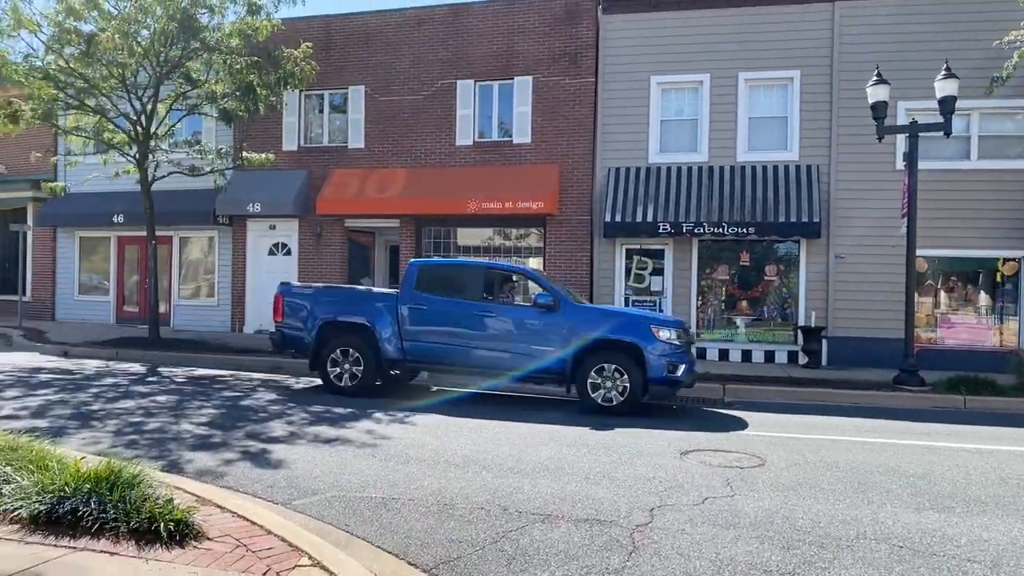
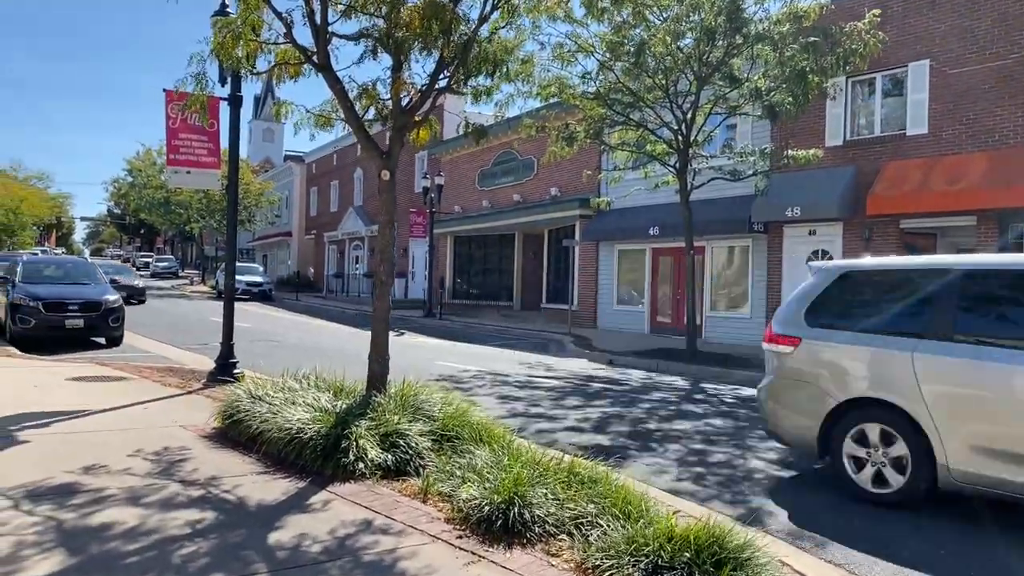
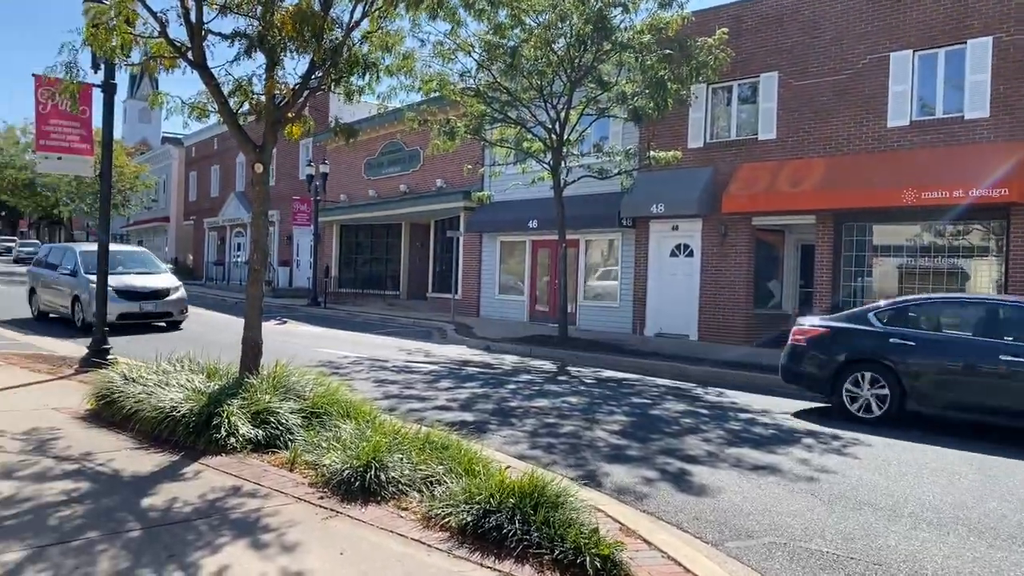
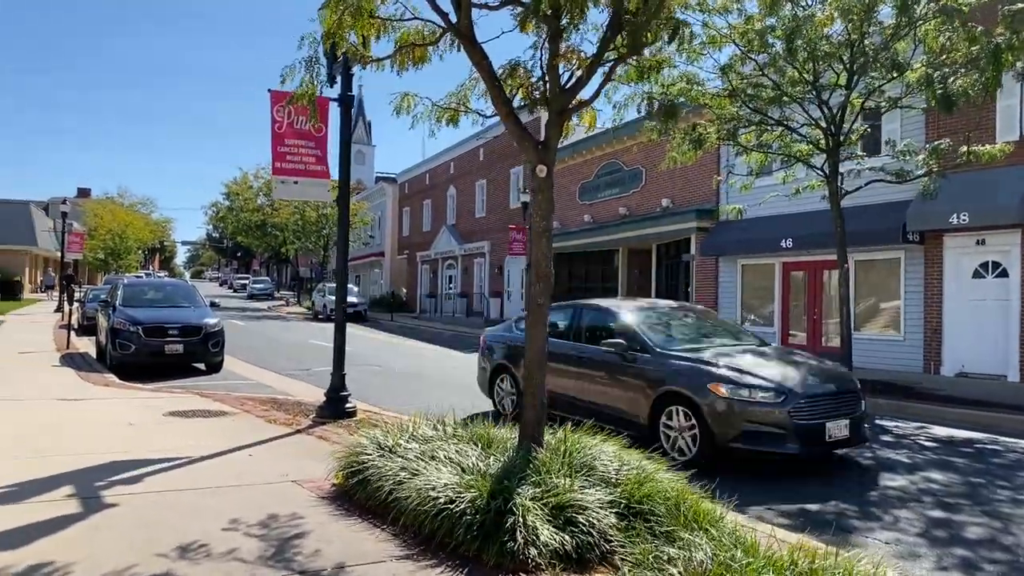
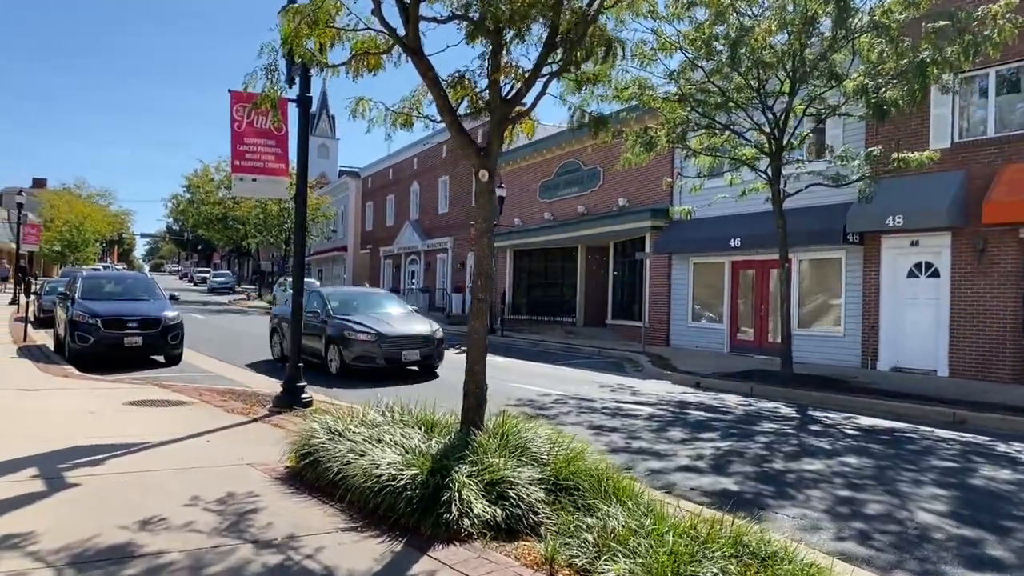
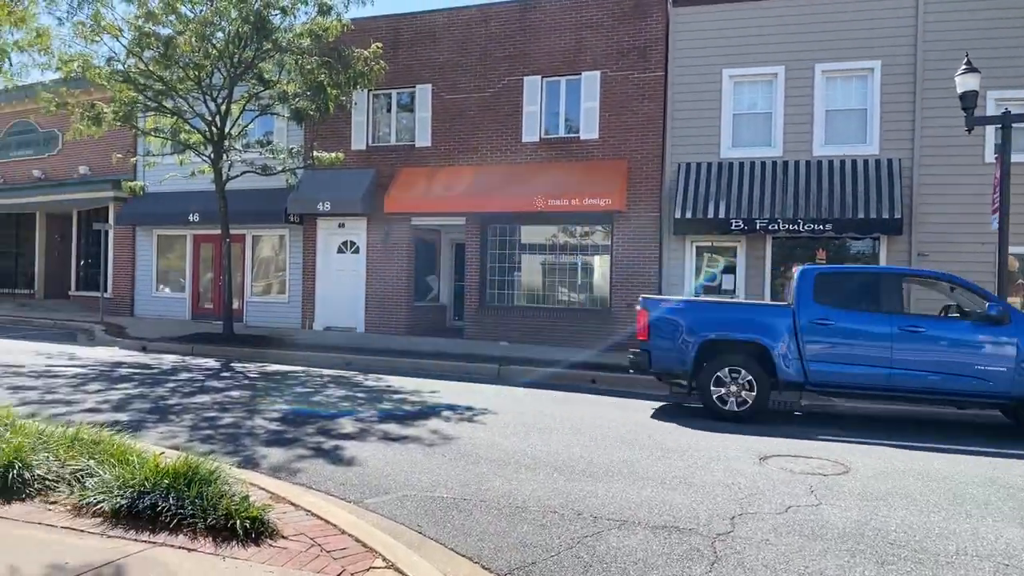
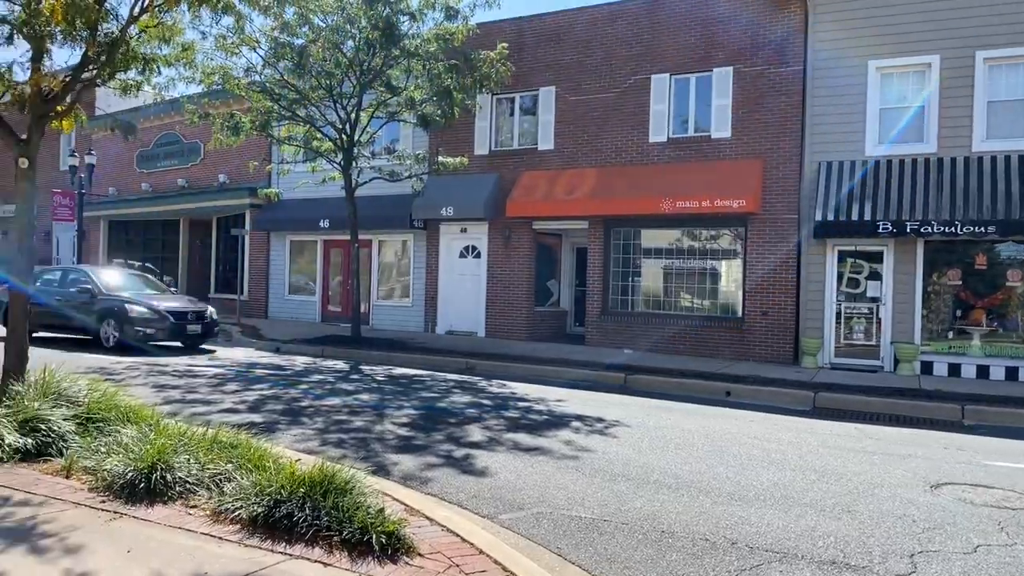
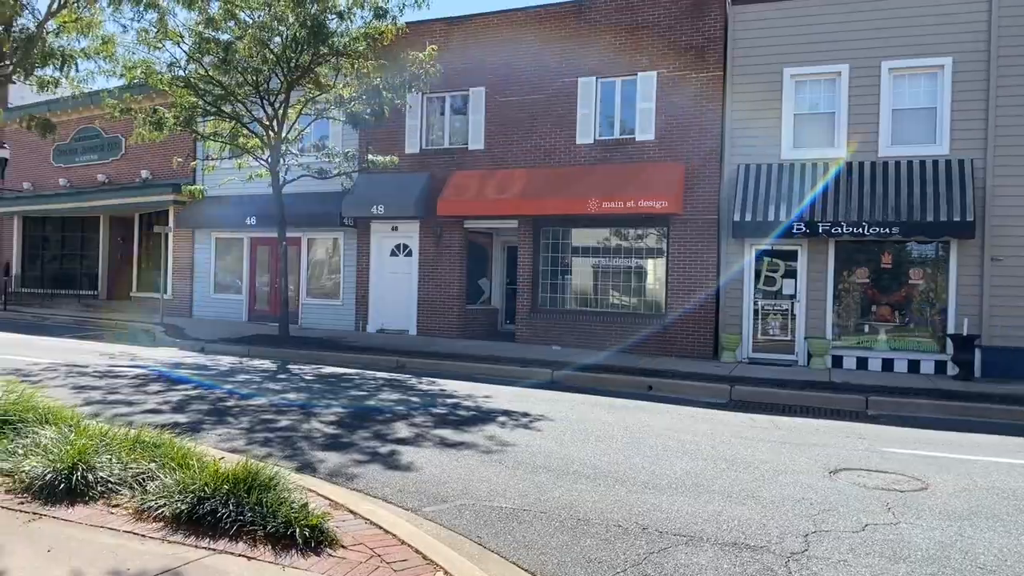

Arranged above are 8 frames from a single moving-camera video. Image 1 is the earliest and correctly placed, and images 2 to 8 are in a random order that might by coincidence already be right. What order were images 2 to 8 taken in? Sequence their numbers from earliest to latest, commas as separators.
6, 8, 7, 3, 2, 5, 4
